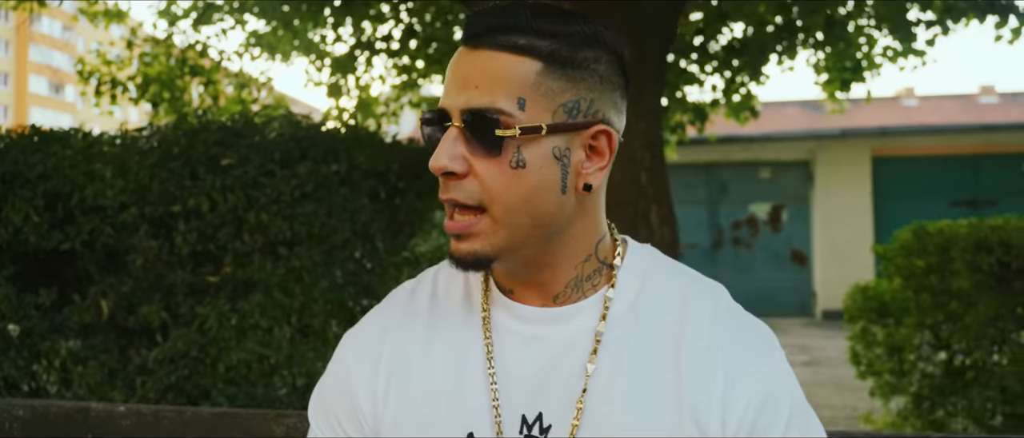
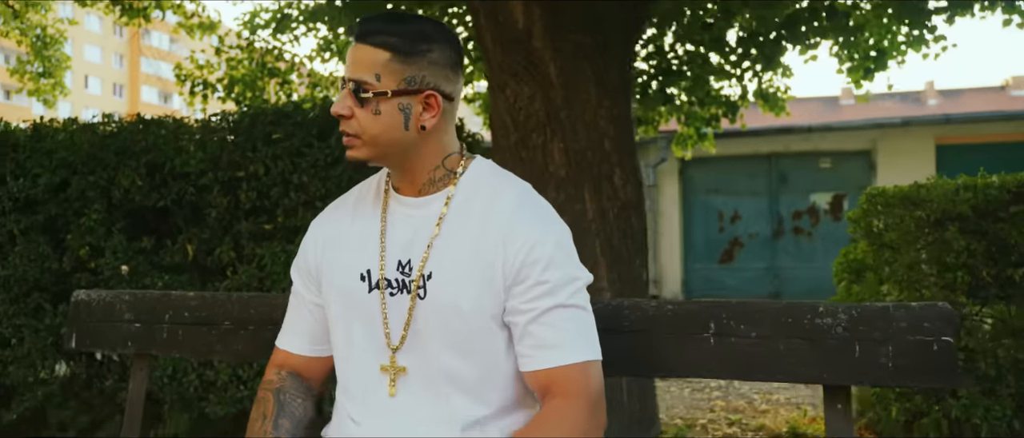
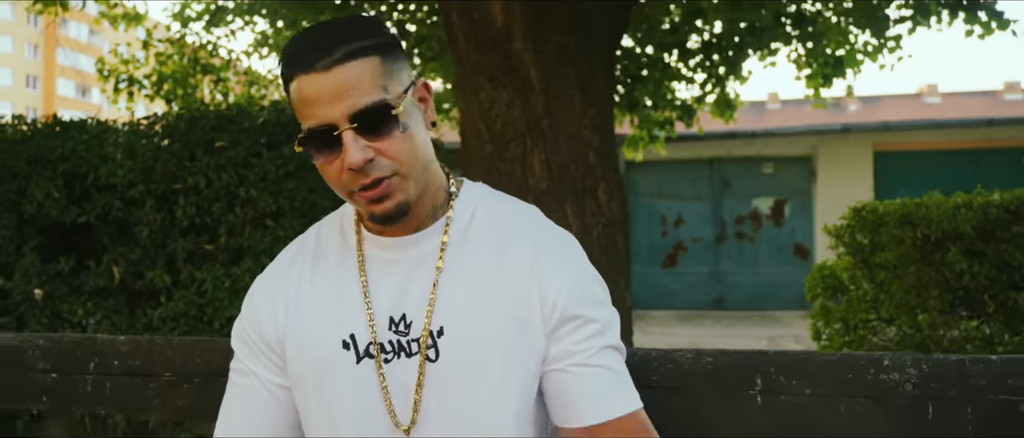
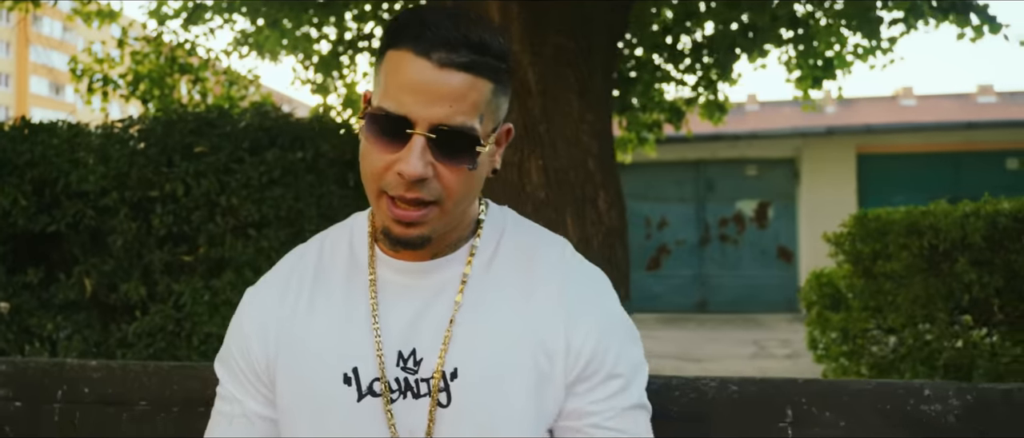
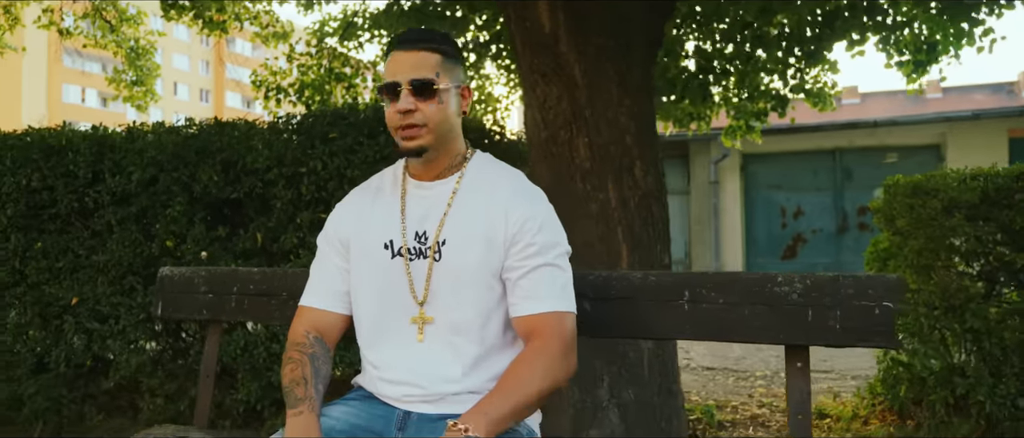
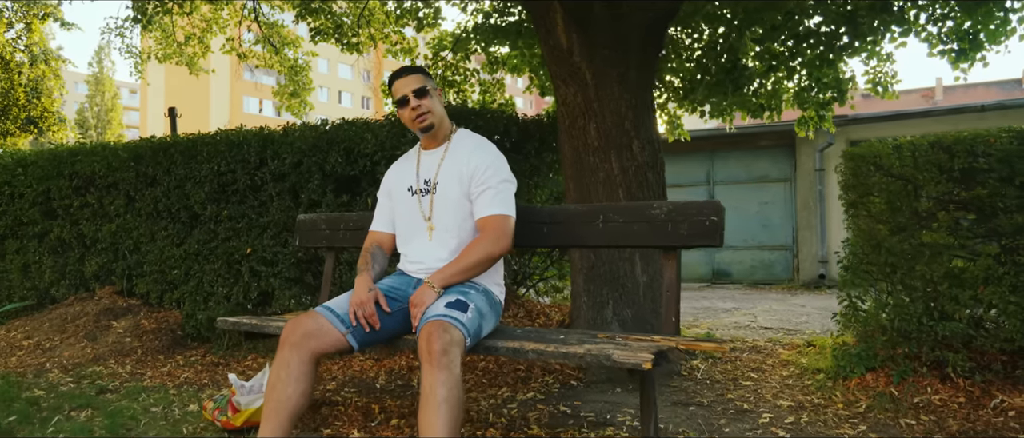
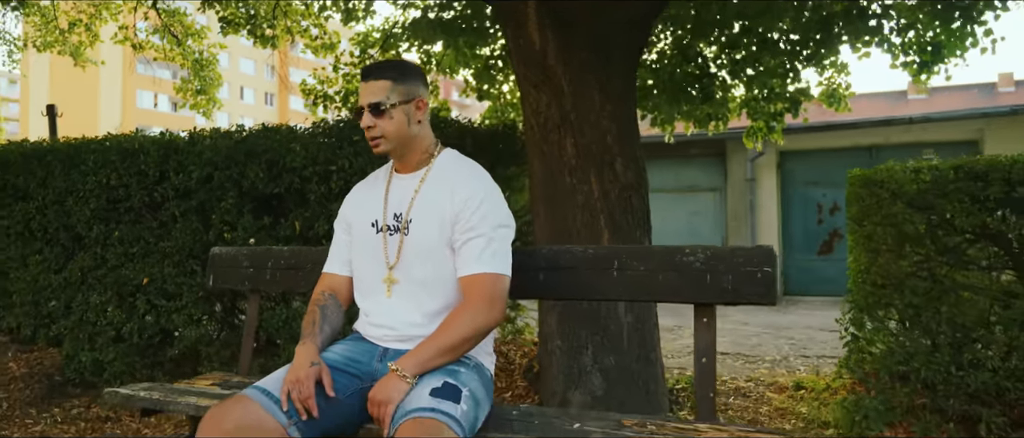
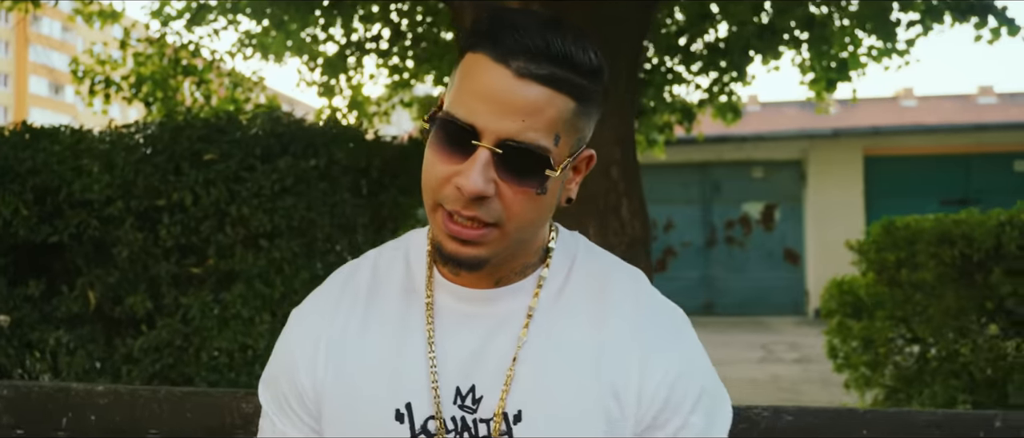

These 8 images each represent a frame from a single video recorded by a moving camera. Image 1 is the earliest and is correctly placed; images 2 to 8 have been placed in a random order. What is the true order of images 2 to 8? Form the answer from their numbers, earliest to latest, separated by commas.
8, 4, 3, 2, 5, 7, 6
